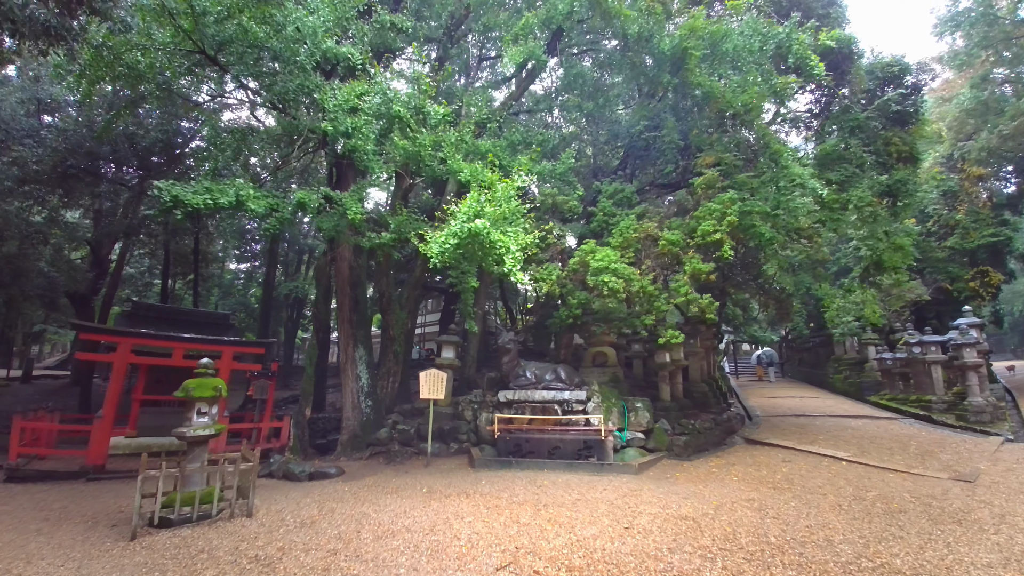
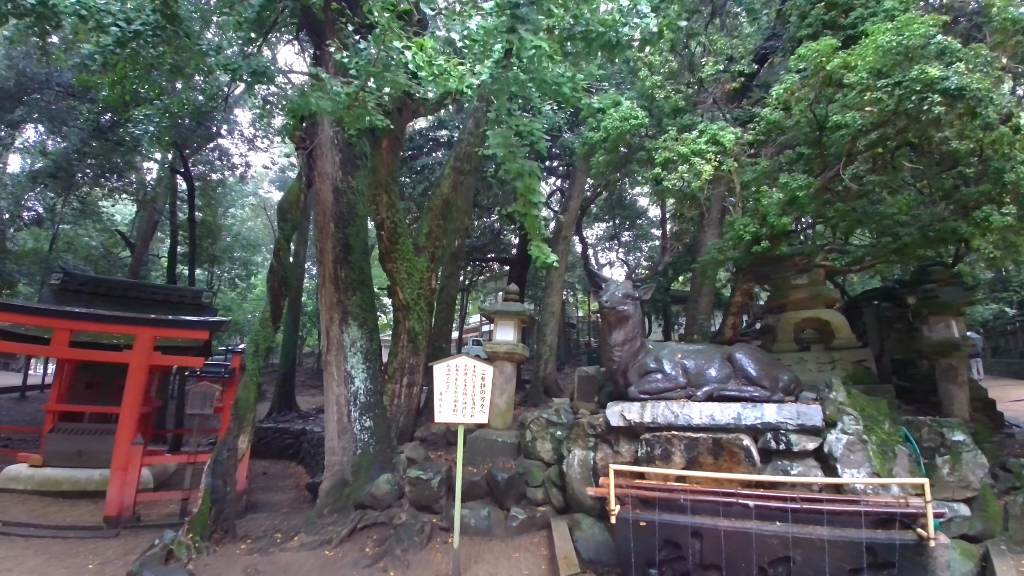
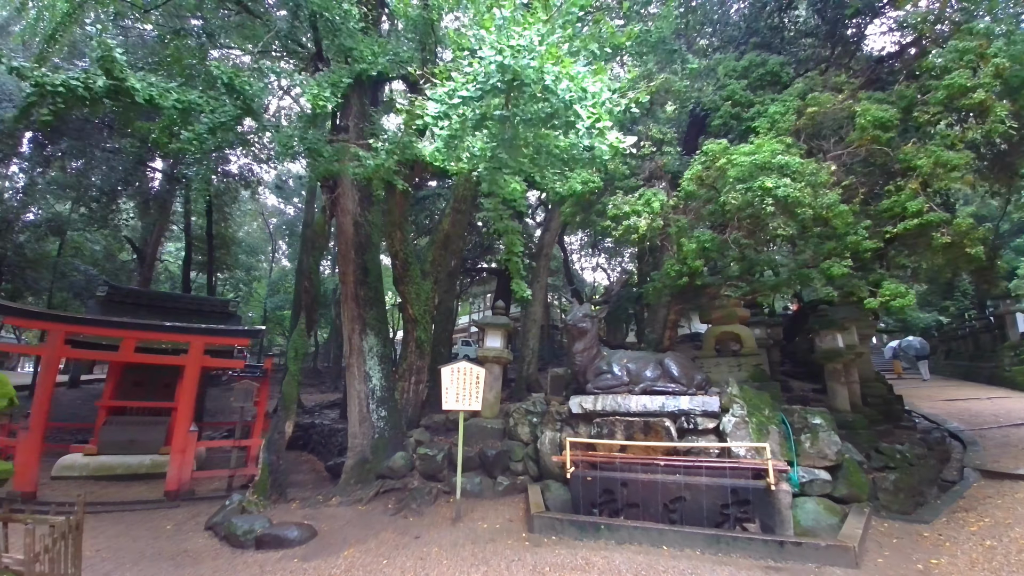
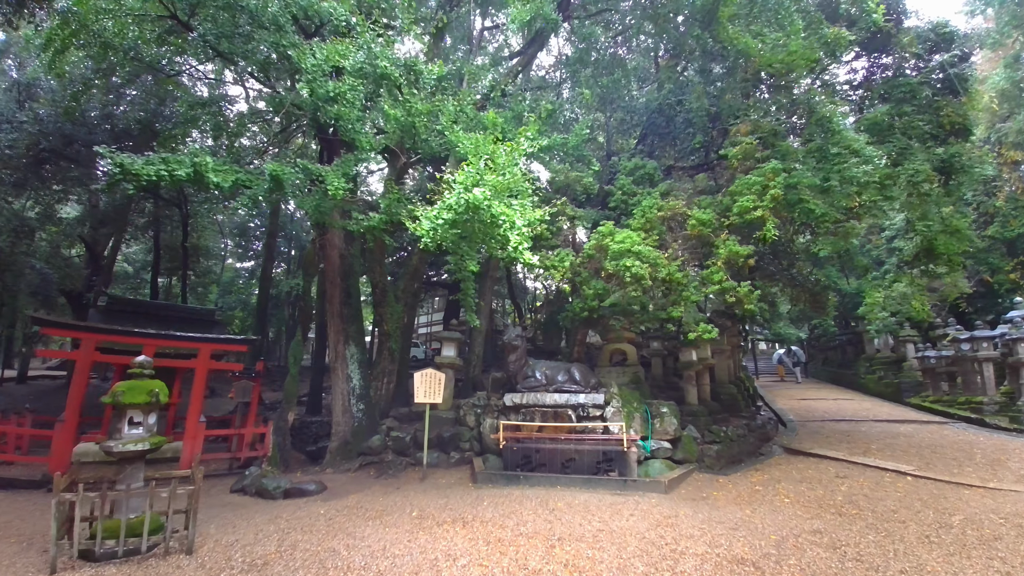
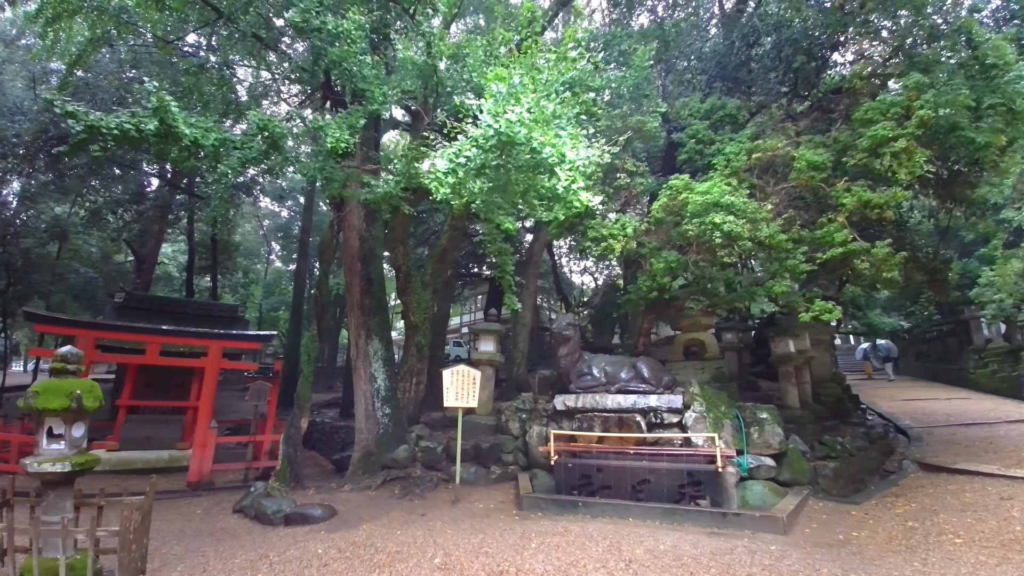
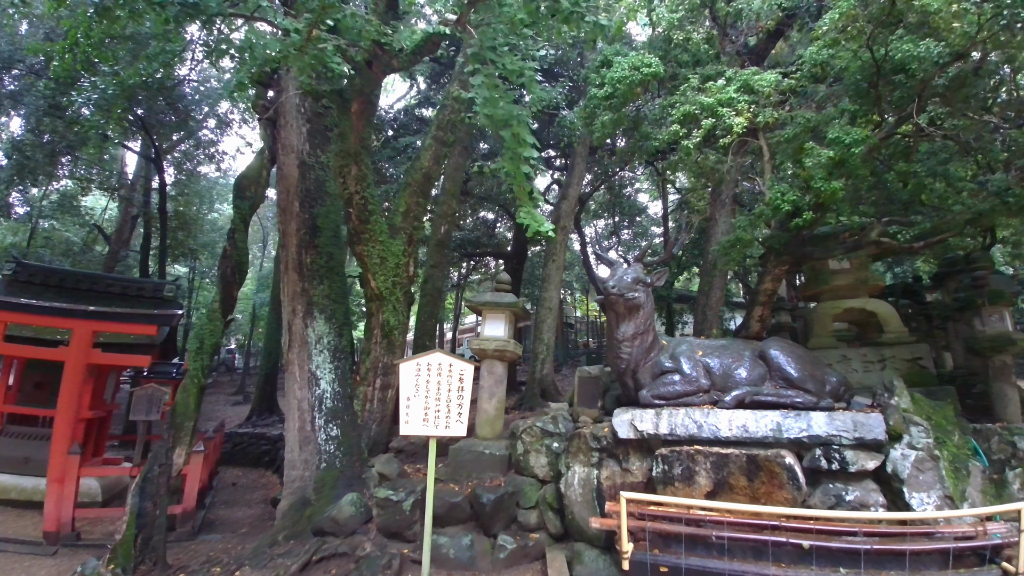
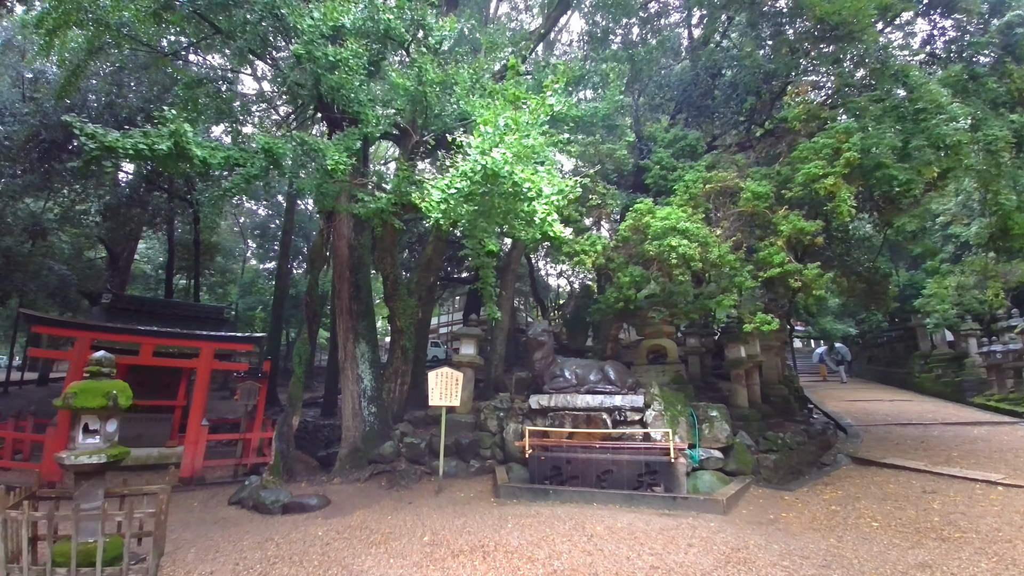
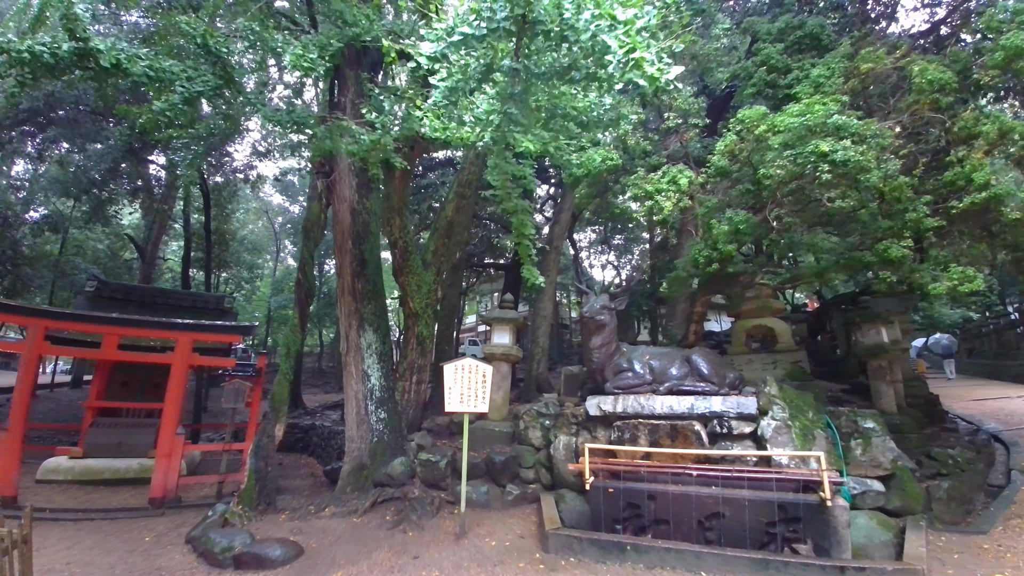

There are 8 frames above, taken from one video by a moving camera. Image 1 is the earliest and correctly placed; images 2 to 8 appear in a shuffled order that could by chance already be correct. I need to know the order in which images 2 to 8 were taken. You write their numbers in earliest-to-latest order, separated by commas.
4, 7, 5, 3, 8, 2, 6
